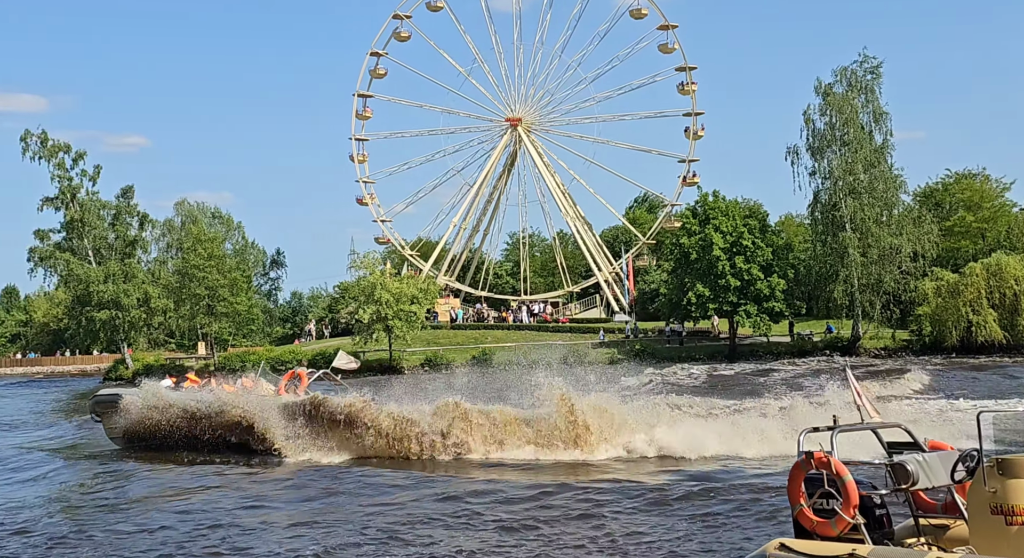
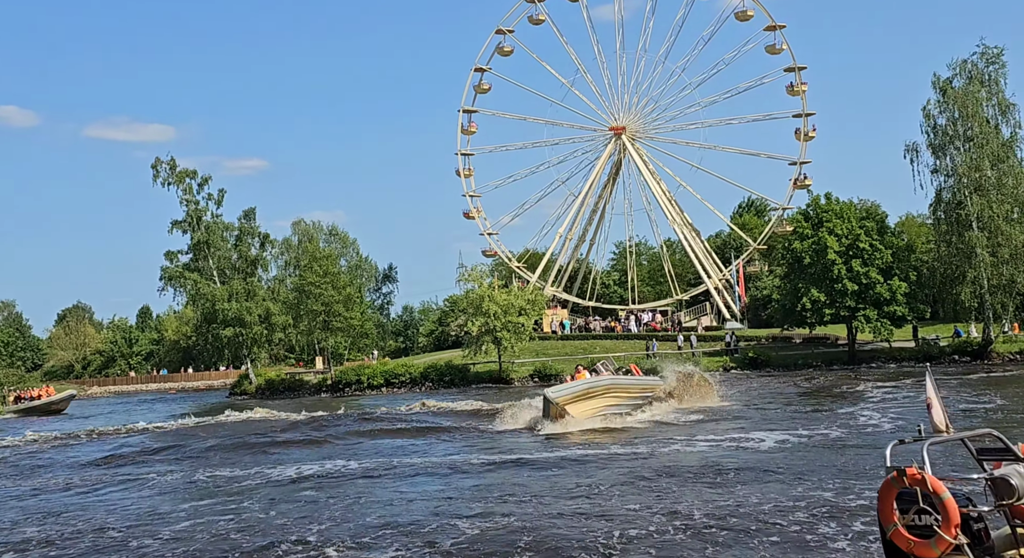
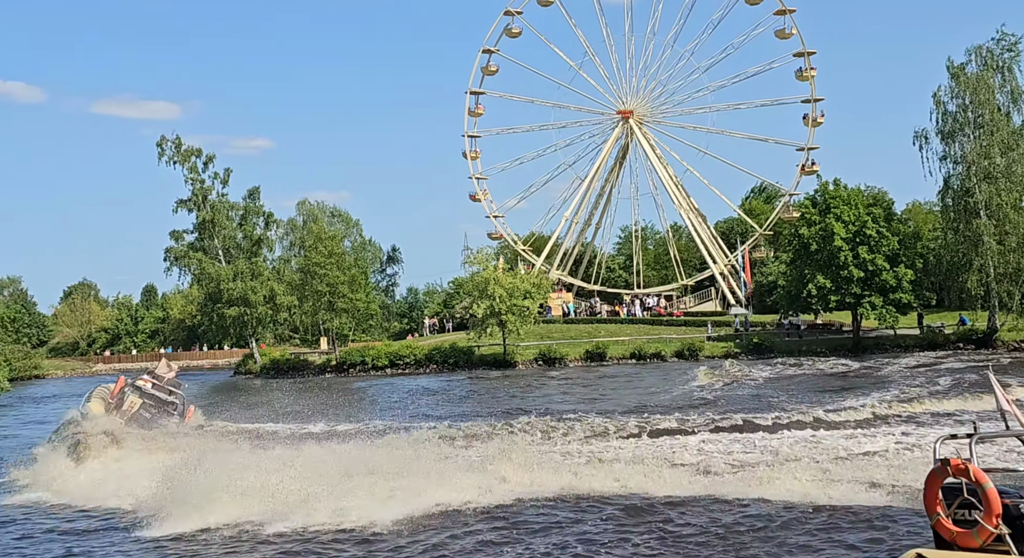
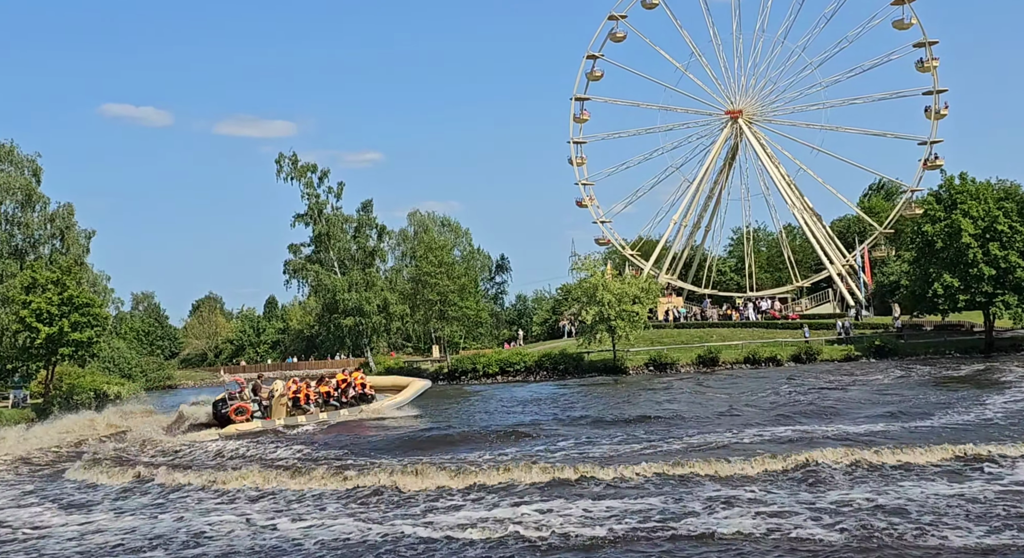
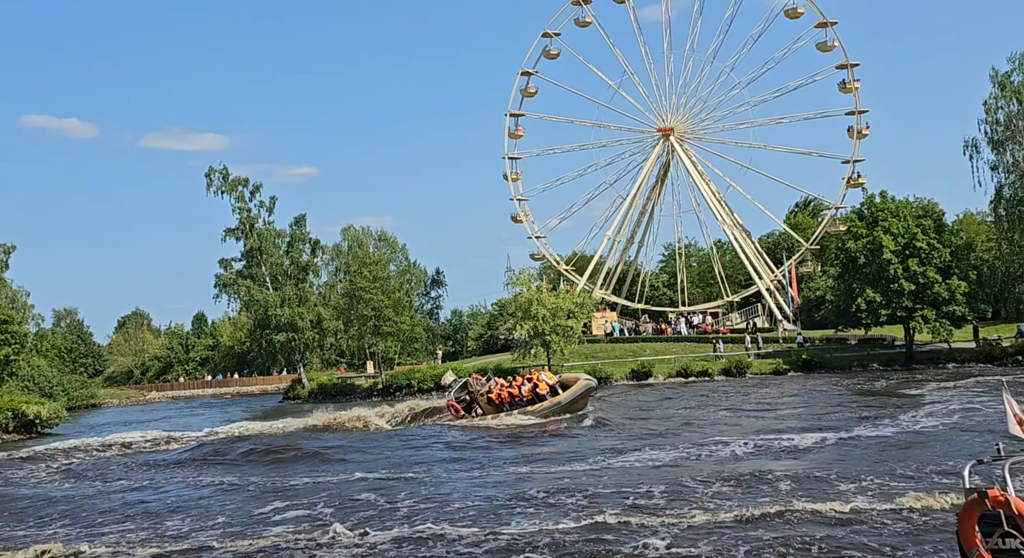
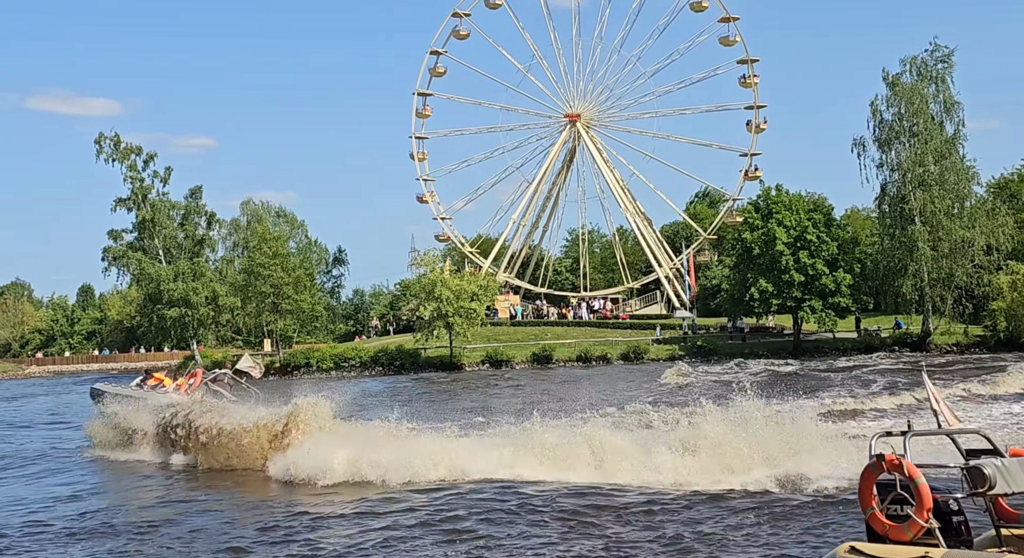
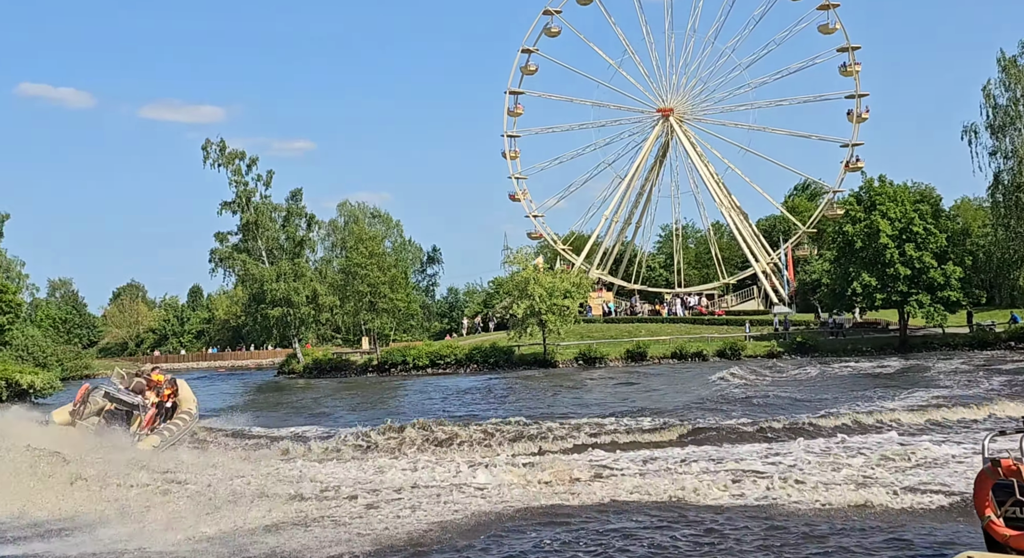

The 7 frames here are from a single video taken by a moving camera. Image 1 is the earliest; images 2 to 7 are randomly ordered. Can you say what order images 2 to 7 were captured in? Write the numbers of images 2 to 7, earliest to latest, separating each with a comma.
6, 3, 7, 4, 5, 2
